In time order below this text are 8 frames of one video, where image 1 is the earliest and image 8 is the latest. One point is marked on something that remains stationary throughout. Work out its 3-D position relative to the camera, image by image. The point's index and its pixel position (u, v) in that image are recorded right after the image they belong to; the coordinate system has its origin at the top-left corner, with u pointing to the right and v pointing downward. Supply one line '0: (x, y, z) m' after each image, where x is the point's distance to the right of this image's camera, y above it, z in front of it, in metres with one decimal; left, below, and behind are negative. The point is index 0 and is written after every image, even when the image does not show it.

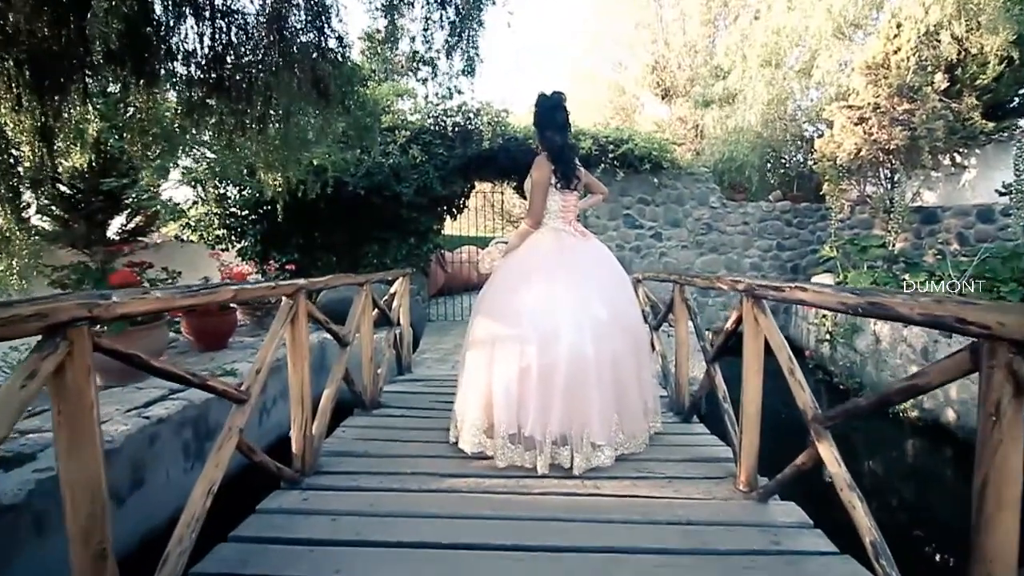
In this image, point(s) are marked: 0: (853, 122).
0: (+4.0, +1.9, +5.9) m
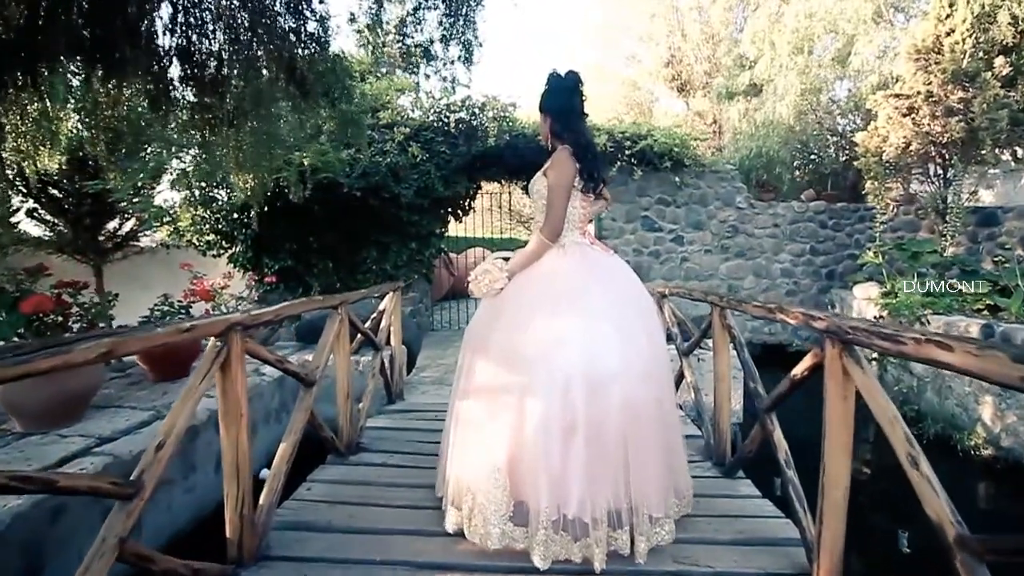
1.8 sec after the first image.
0: (+4.1, +1.8, +5.3) m
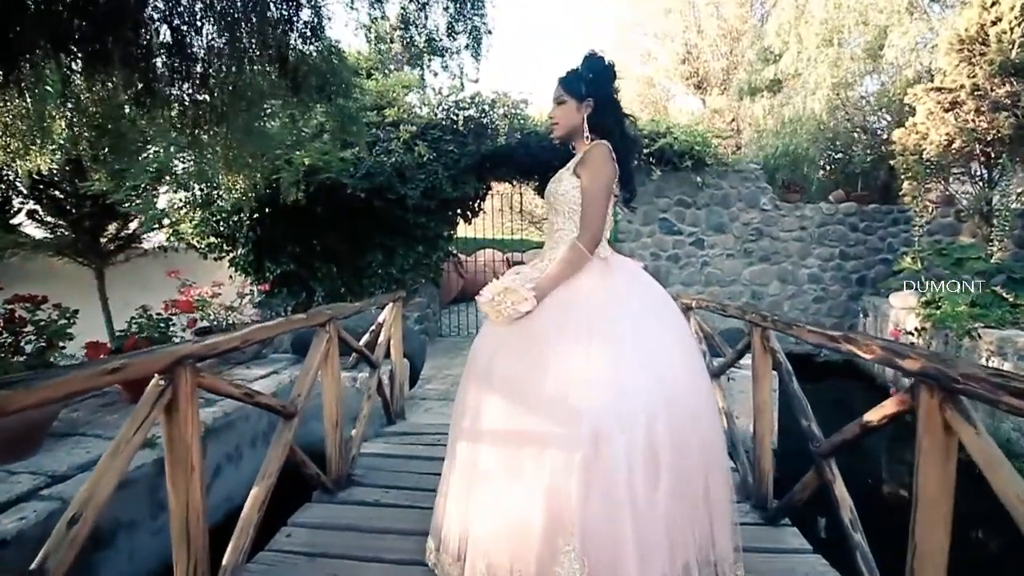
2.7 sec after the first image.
0: (+4.2, +1.7, +4.9) m
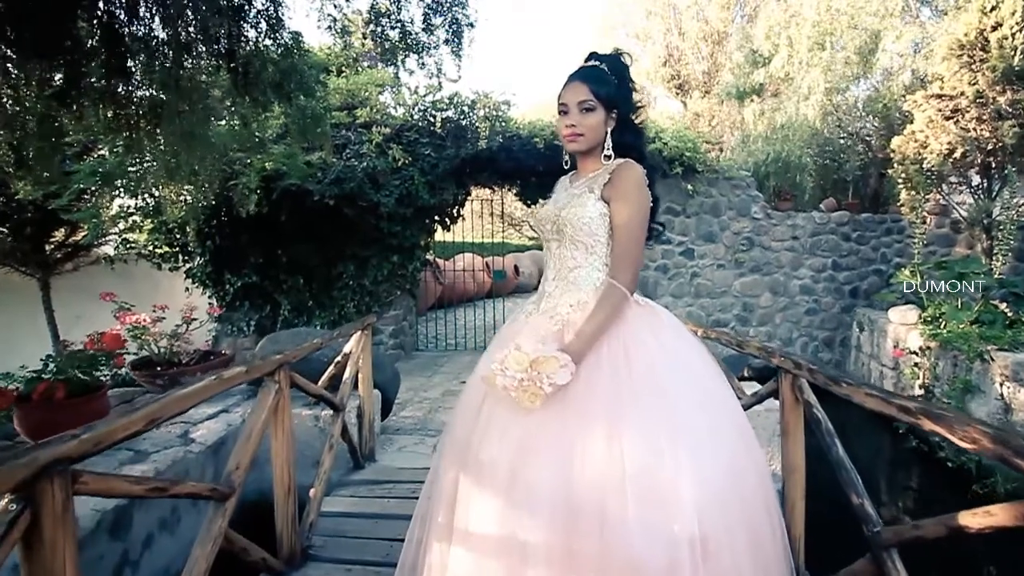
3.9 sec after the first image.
0: (+4.0, +1.6, +4.7) m
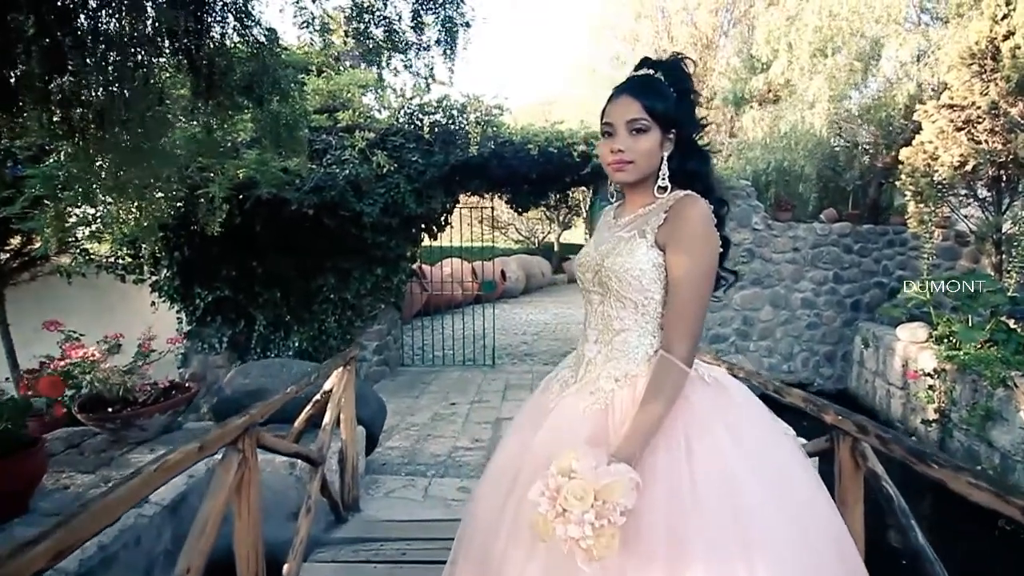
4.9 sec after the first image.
0: (+4.0, +1.4, +4.5) m
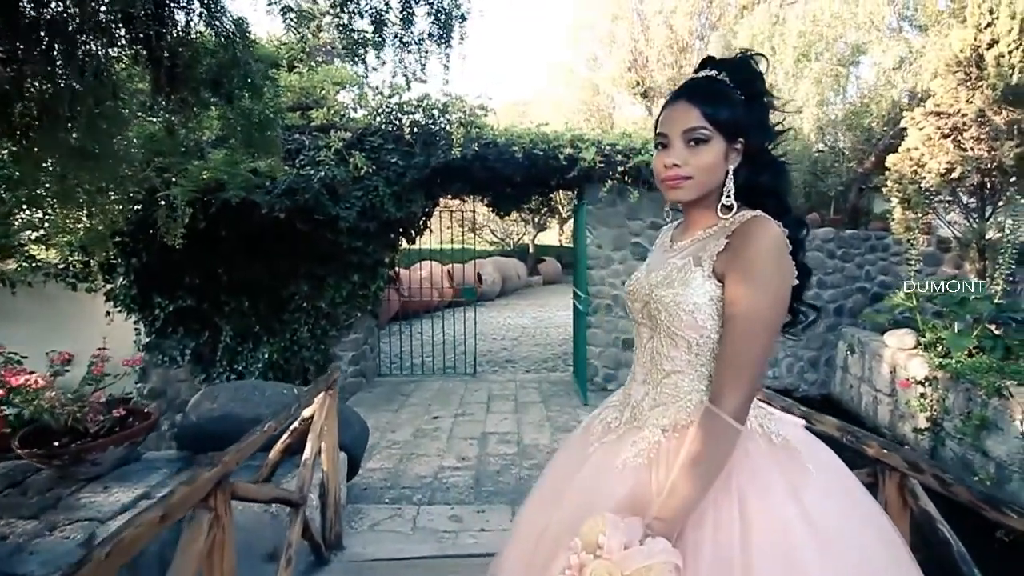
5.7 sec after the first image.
0: (+3.8, +1.4, +4.5) m
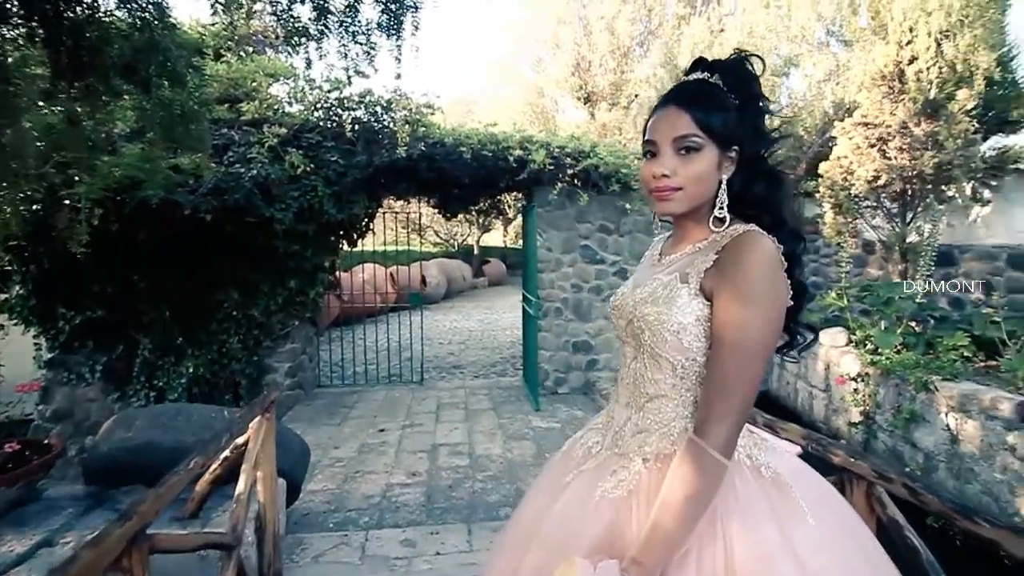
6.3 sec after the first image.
0: (+3.4, +1.4, +4.8) m
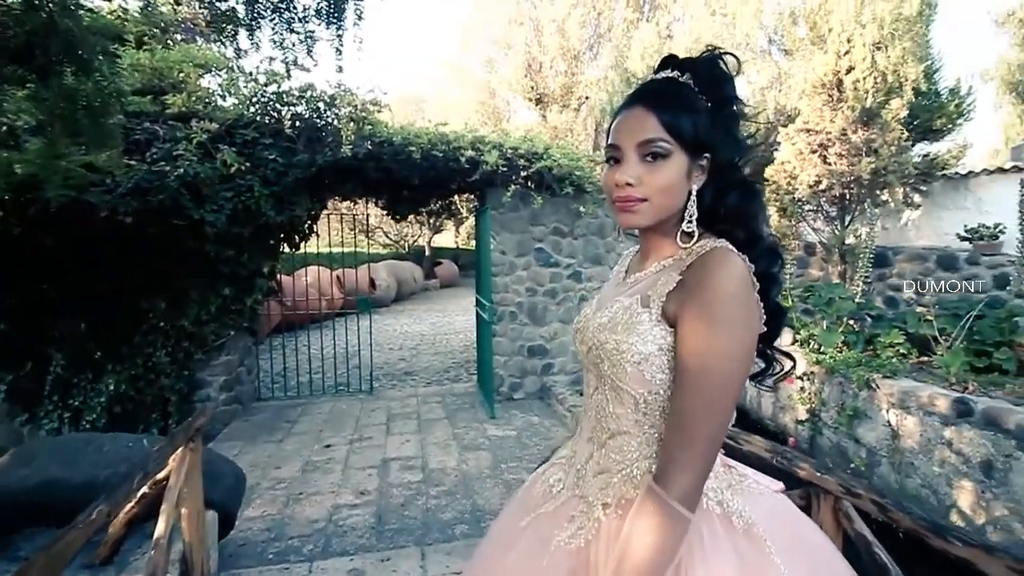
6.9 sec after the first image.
0: (+2.9, +1.4, +5.0) m
